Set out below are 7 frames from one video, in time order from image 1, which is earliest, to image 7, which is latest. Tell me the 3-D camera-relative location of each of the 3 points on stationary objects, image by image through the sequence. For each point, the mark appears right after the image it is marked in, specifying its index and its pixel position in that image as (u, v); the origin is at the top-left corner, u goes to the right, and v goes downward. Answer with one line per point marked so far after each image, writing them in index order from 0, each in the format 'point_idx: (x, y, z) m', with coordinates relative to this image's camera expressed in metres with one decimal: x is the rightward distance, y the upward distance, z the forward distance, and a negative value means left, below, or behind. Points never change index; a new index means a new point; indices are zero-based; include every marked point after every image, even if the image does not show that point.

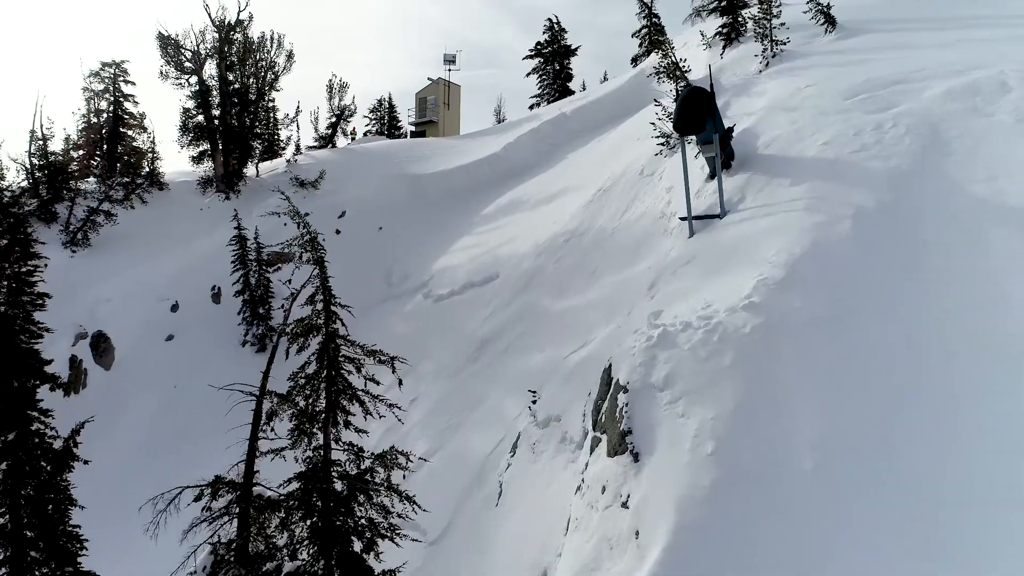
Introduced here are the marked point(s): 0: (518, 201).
0: (+0.1, +1.7, +14.2) m
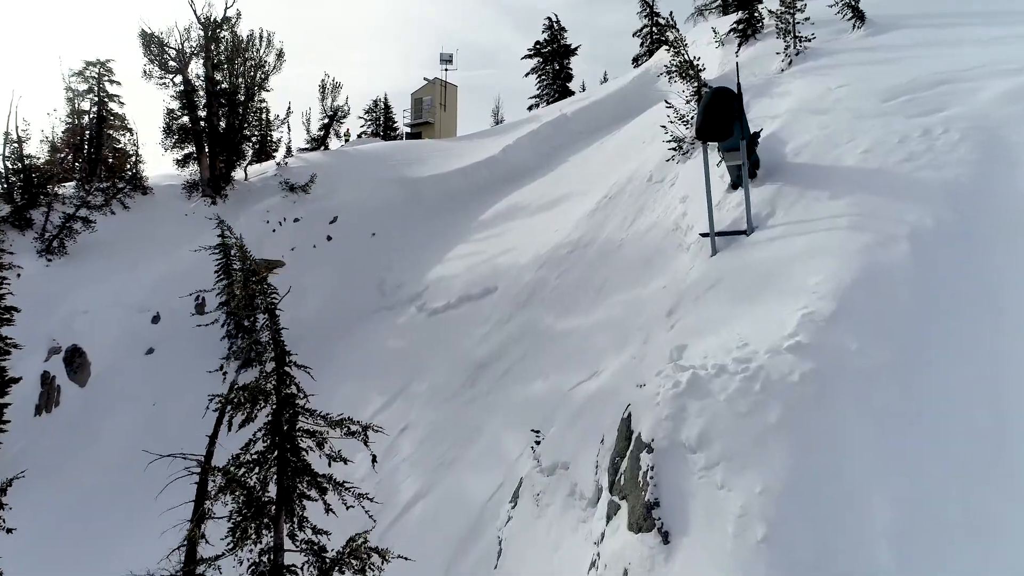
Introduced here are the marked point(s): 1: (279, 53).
0: (+0.1, +1.6, +13.6) m
1: (-5.6, +5.7, +17.2) m
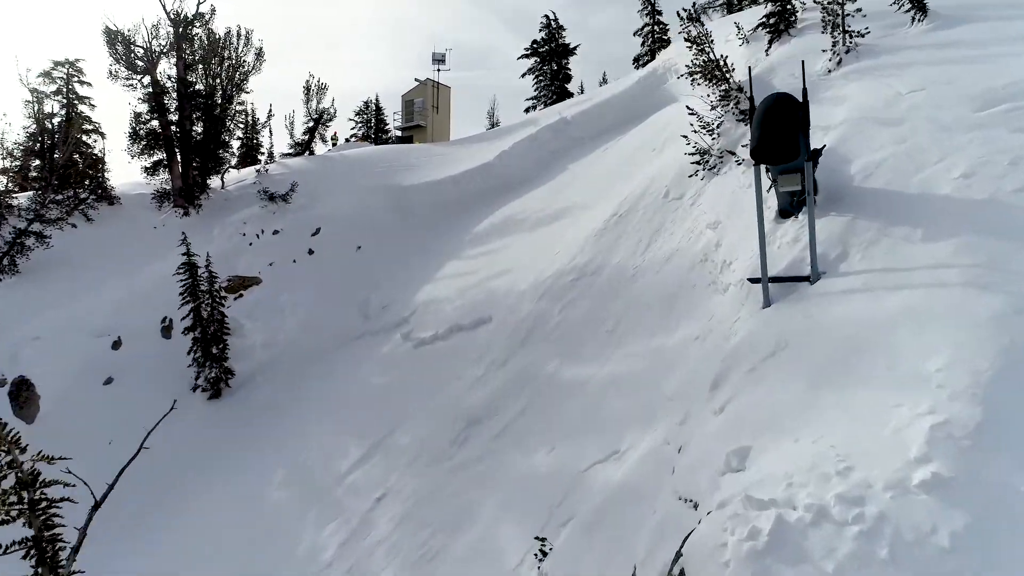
0: (0.0, +1.2, +12.4) m
1: (-5.7, +5.3, +16.1) m
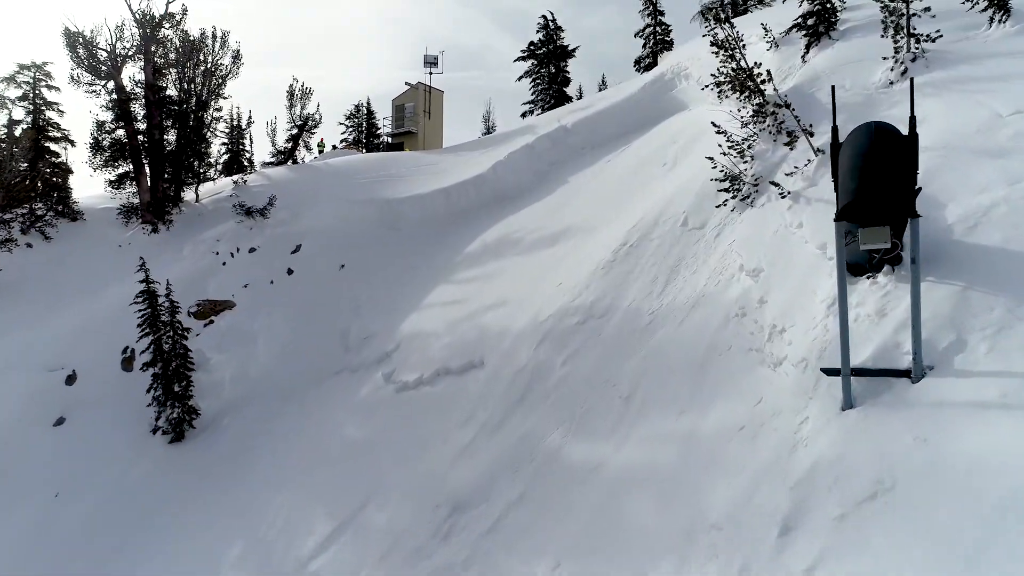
0: (0.0, +0.8, +11.4) m
1: (-5.8, +4.9, +15.0) m
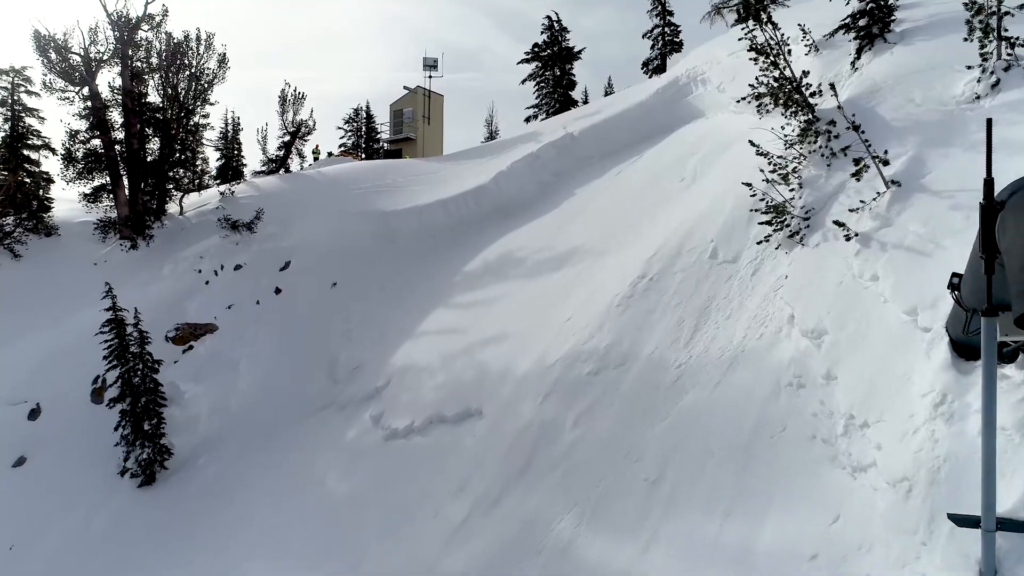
0: (0.0, +0.4, +10.5) m
1: (-5.7, +4.5, +14.1) m
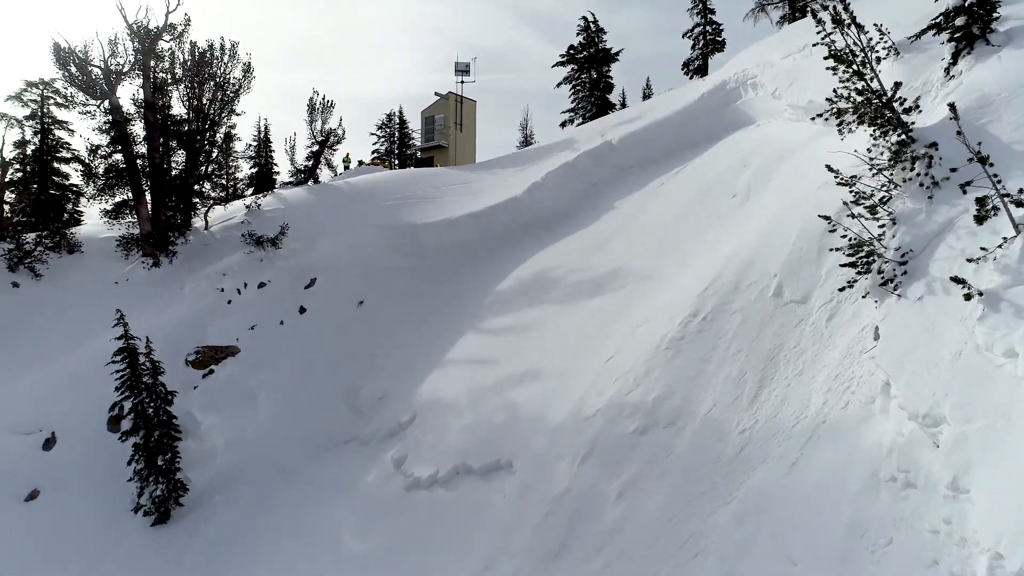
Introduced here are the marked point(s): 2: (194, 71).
0: (+0.5, +0.1, +9.8) m
1: (-5.1, +4.2, +13.7) m
2: (-6.0, +4.1, +13.5) m
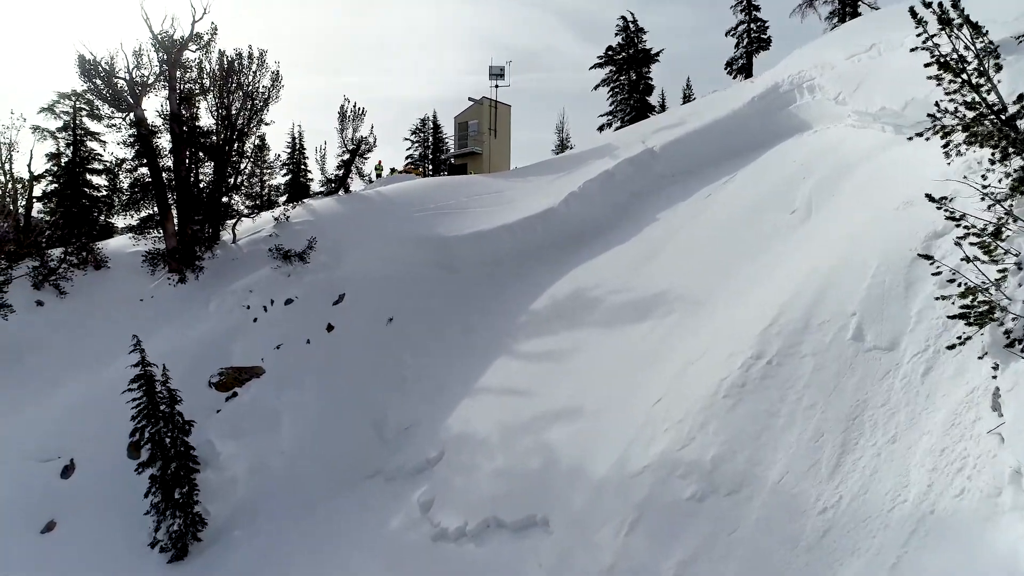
0: (+1.0, -0.1, +9.1) m
1: (-4.4, +4.0, +13.3) m
2: (-5.4, +3.8, +13.2) m
